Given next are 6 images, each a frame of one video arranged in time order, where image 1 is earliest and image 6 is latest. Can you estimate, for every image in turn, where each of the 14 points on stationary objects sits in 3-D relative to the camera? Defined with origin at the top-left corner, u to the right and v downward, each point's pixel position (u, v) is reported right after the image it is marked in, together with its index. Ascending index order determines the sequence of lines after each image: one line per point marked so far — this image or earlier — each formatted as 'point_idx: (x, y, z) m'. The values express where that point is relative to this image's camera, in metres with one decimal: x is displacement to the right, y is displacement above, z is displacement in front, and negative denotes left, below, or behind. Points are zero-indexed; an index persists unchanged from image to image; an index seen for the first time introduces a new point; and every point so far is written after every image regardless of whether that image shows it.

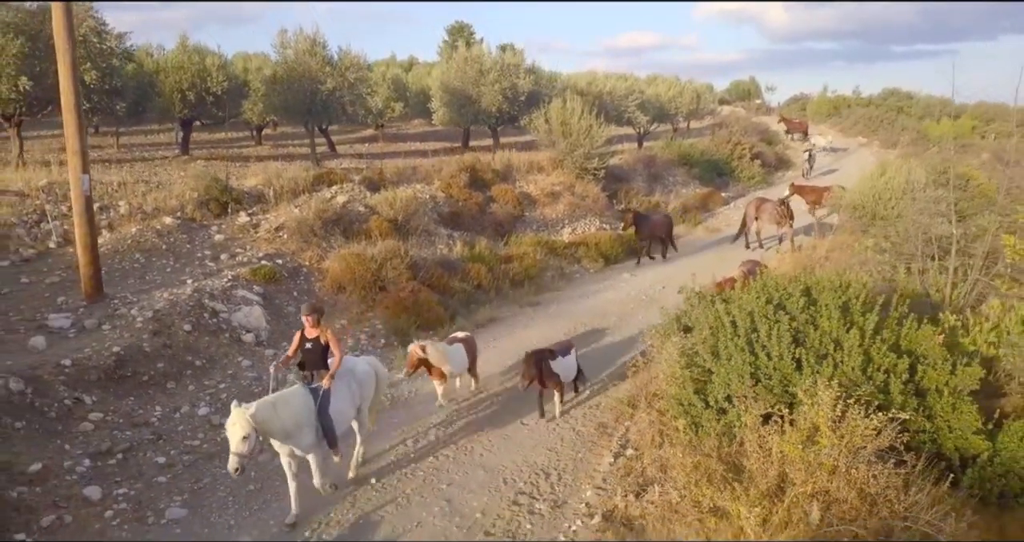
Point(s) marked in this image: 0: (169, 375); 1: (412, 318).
0: (-3.6, -1.1, +8.0) m
1: (-1.4, -0.6, +10.4) m
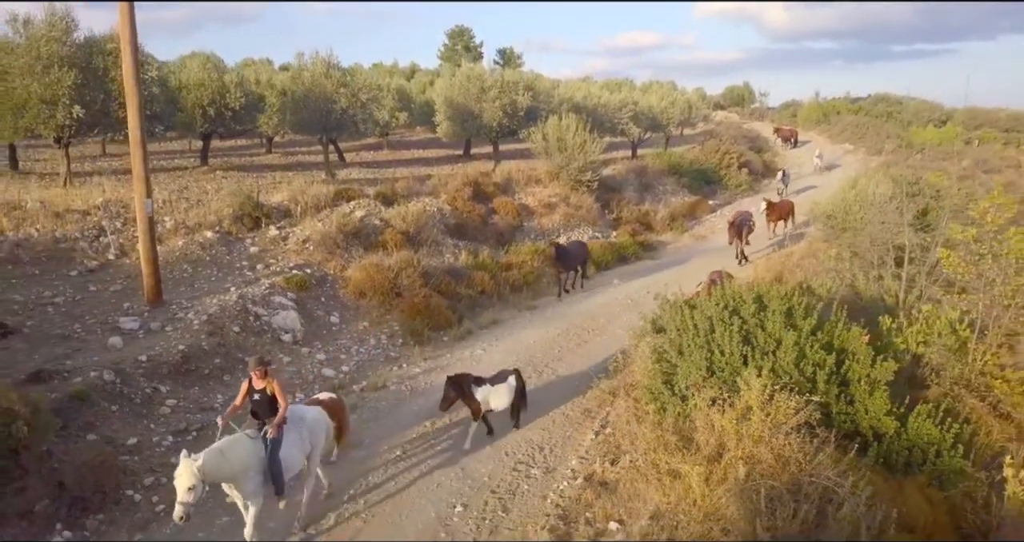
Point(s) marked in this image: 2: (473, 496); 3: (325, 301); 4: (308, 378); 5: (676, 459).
0: (-3.6, -1.2, +9.5) m
1: (-1.4, -0.8, +11.9) m
2: (-0.4, -2.1, +7.1) m
3: (-3.0, -0.5, +12.0) m
4: (-2.6, -1.4, +9.8) m
5: (+1.5, -1.7, +6.8) m
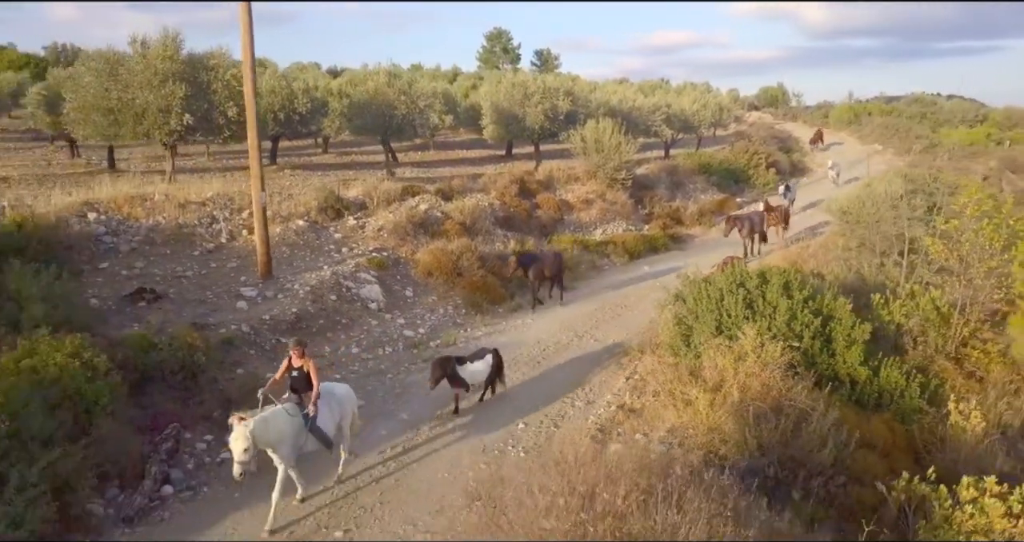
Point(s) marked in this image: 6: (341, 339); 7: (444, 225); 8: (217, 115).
0: (-2.9, -0.9, +11.8) m
1: (-0.5, -0.5, +14.1) m
2: (+0.2, -1.8, +9.2) m
3: (-2.1, -0.2, +14.3) m
4: (-1.9, -1.1, +12.0) m
5: (+2.1, -1.4, +8.9) m
6: (-2.6, -1.1, +11.6) m
7: (-1.5, +1.0, +16.6) m
8: (-7.1, +3.8, +18.3) m
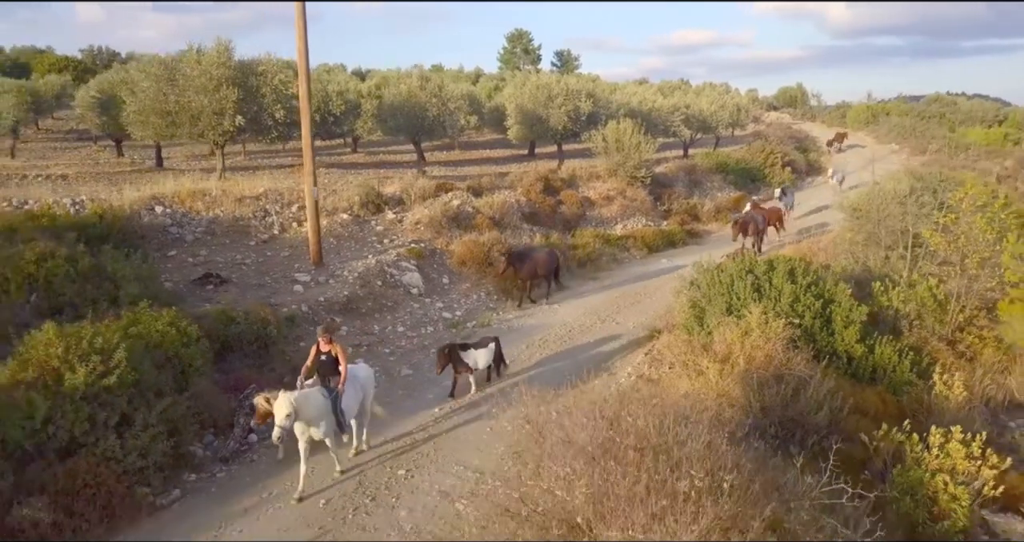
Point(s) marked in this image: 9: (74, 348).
0: (-2.4, -0.7, +13.1) m
1: (0.0, -0.2, +15.3) m
2: (+0.7, -1.6, +10.4) m
3: (-1.6, +0.1, +15.5) m
4: (-1.4, -0.8, +13.3) m
5: (+2.5, -1.2, +10.1) m
6: (-2.1, -0.8, +12.9) m
7: (-0.9, +1.2, +17.8) m
8: (-6.4, +4.0, +19.7) m
9: (-4.4, -0.8, +7.6) m
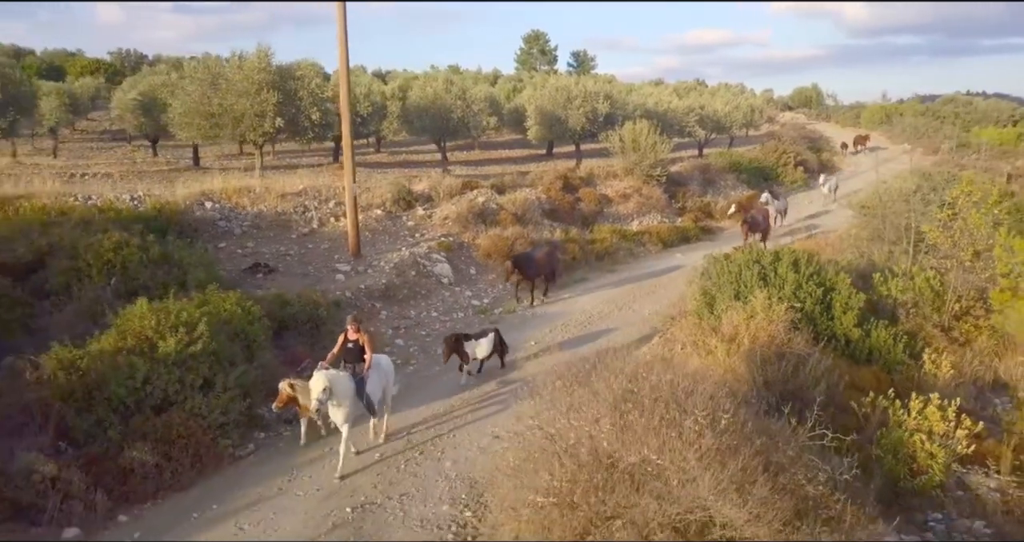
0: (-1.9, -0.5, +14.2) m
1: (+0.5, -0.1, +16.4) m
2: (+1.1, -1.4, +11.5) m
3: (-1.1, +0.2, +16.6) m
4: (-0.9, -0.7, +14.4) m
5: (+2.9, -1.0, +11.1) m
6: (-1.7, -0.7, +14.0) m
7: (-0.3, +1.4, +18.9) m
8: (-5.8, +4.2, +20.9) m
9: (-4.1, -0.6, +8.8) m
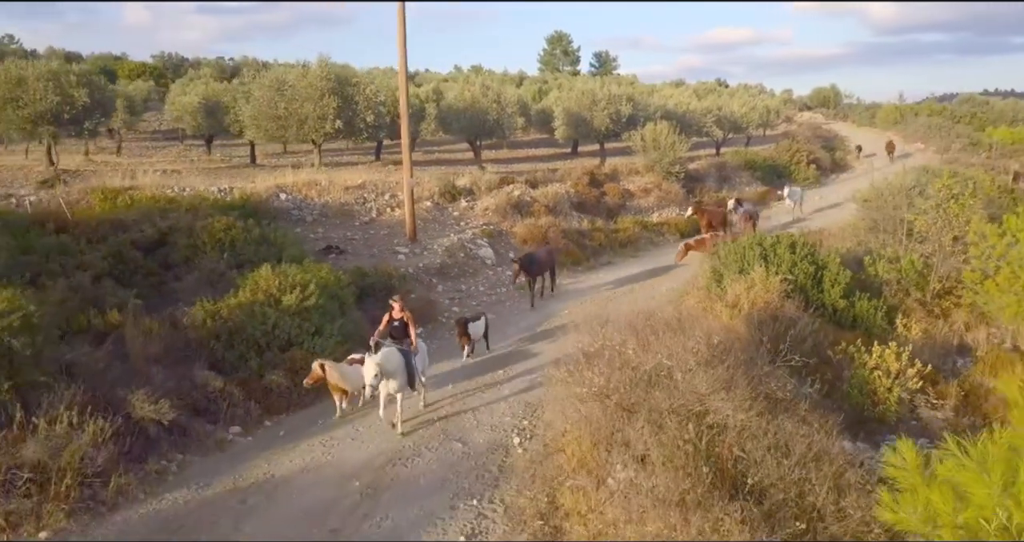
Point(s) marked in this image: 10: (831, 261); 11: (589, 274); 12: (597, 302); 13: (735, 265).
0: (-1.1, -0.1, +16.6) m
1: (+1.4, +0.3, +18.7) m
2: (+1.8, -1.0, +13.8) m
3: (-0.2, +0.7, +19.0) m
4: (-0.2, -0.3, +16.7) m
5: (+3.6, -0.7, +13.3) m
6: (-0.9, -0.3, +16.4) m
7: (+0.6, +1.8, +21.2) m
8: (-4.8, +4.6, +23.4) m
9: (-3.4, -0.2, +11.2) m
10: (+6.2, +0.2, +14.7) m
11: (+1.9, -0.1, +18.3) m
12: (+1.7, -0.6, +15.7) m
13: (+4.3, +0.1, +14.8) m
